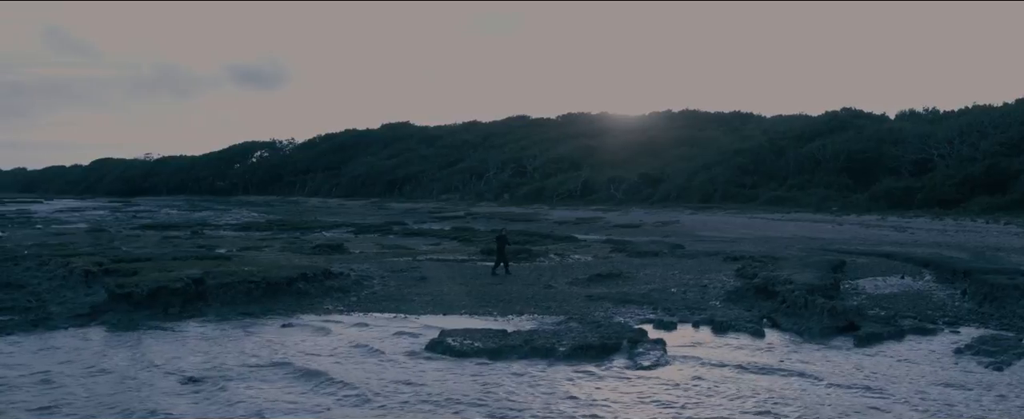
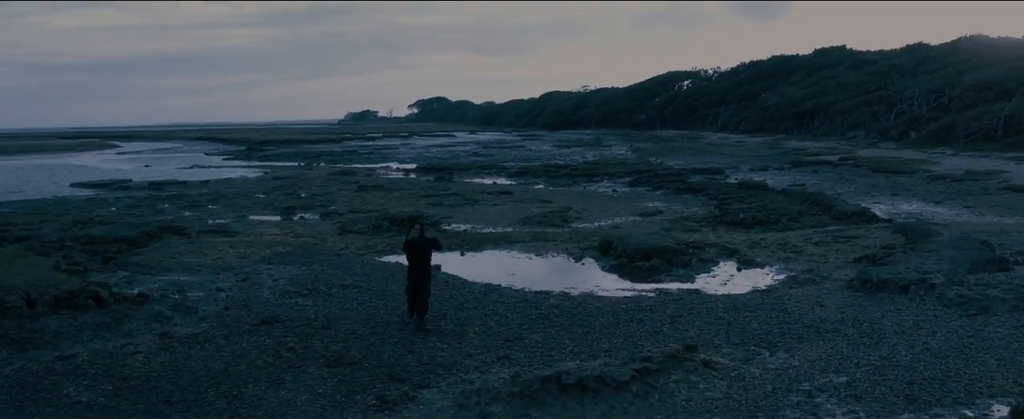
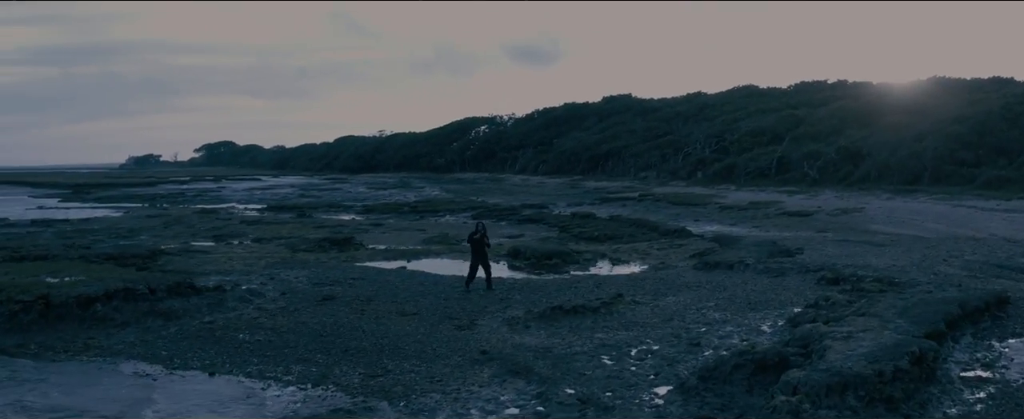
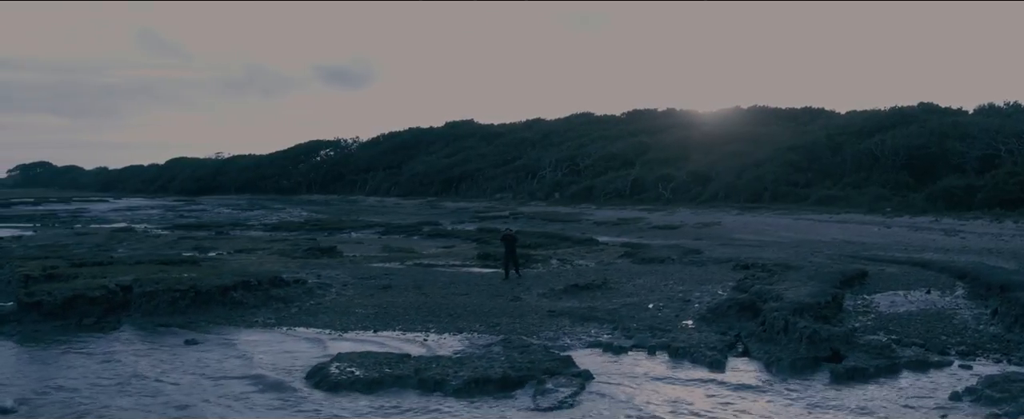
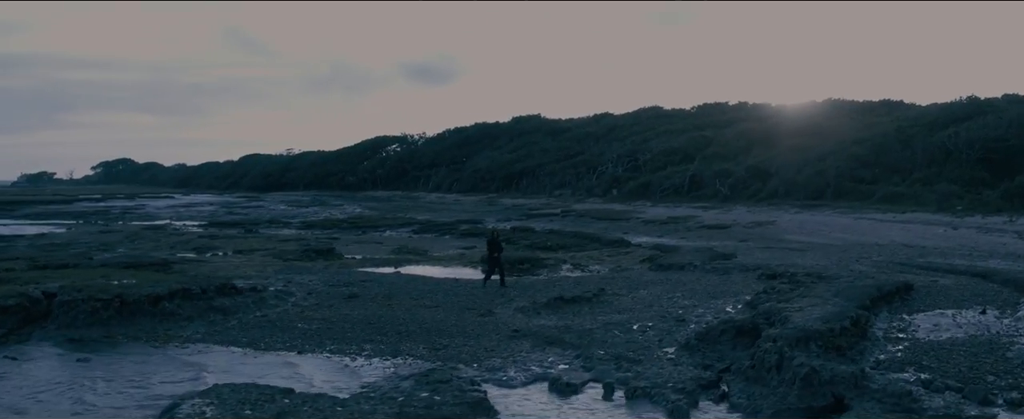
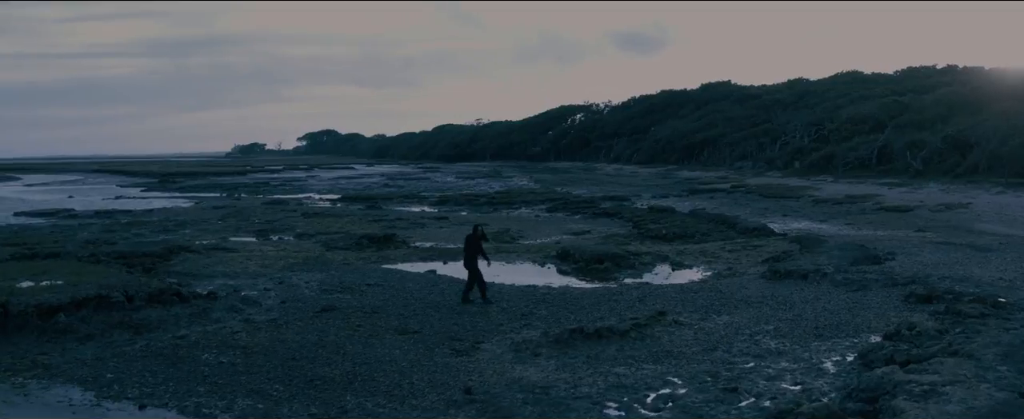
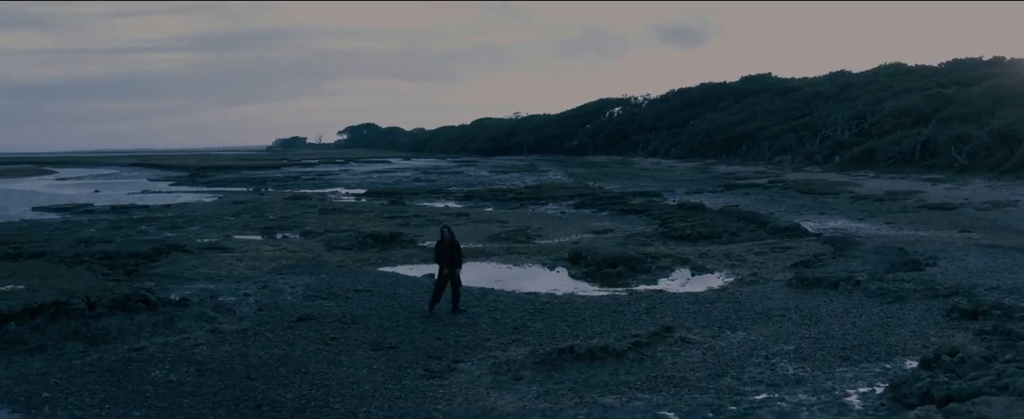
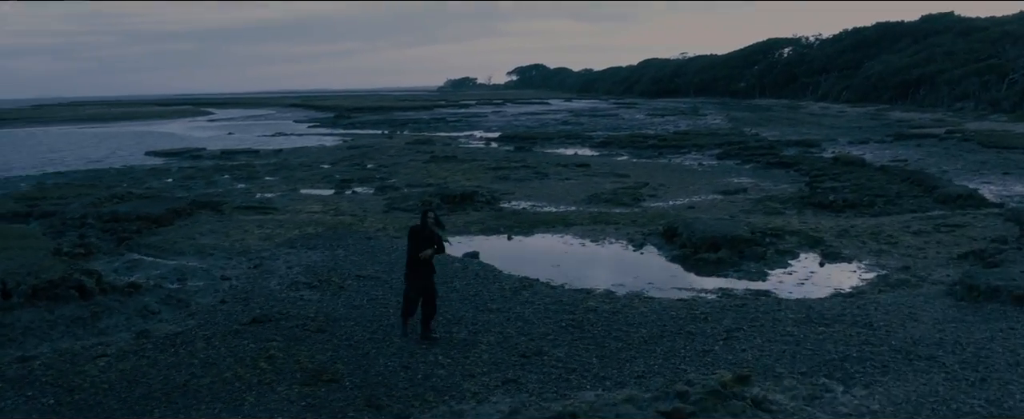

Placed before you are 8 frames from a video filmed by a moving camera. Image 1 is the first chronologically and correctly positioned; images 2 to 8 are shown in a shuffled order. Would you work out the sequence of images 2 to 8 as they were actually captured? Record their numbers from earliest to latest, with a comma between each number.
4, 5, 3, 6, 7, 2, 8
